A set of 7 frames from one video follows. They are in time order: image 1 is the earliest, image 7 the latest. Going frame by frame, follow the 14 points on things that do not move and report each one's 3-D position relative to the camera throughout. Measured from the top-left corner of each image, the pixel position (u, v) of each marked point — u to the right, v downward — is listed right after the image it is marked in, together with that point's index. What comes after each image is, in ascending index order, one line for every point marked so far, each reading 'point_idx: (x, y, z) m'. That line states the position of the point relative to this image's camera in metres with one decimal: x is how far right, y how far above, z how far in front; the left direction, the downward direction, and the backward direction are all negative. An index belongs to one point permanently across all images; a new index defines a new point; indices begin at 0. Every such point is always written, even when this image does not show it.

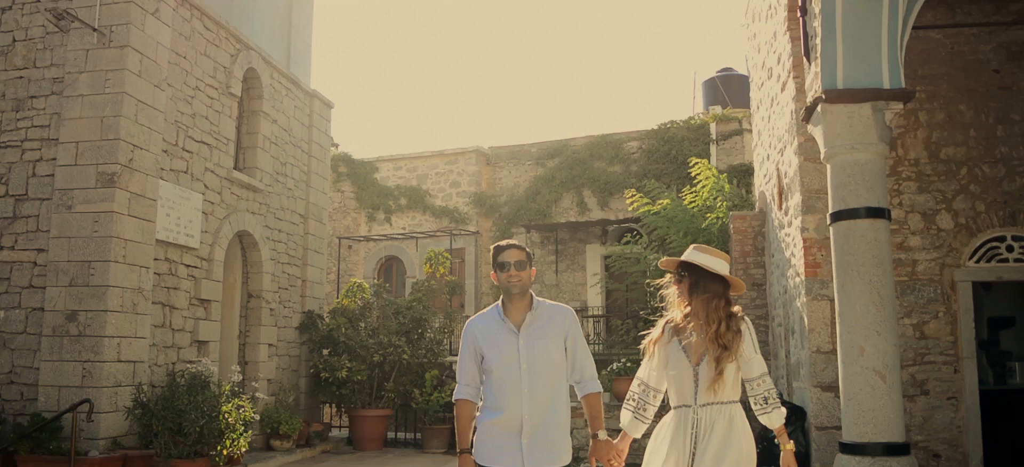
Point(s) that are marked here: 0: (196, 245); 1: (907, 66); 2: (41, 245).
0: (-3.0, -0.1, +7.2) m
1: (+3.5, +1.5, +6.8) m
2: (-3.9, -0.1, +6.3) m
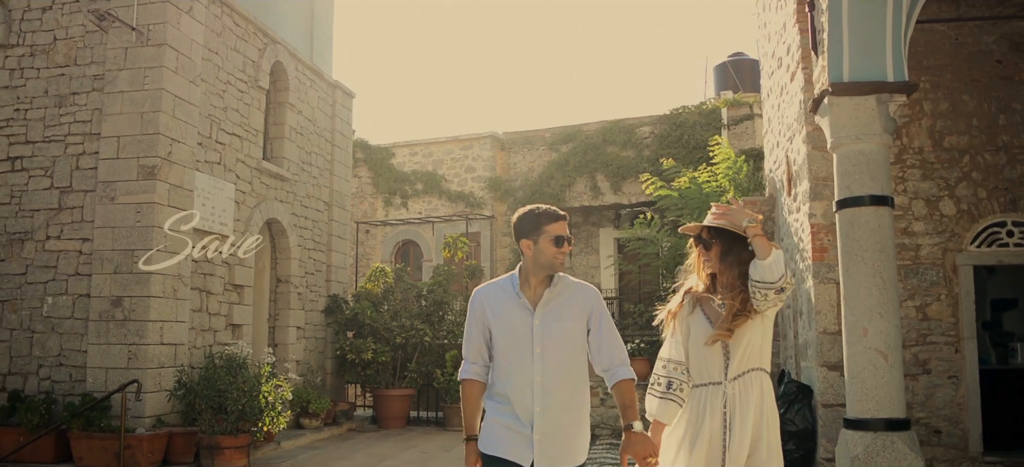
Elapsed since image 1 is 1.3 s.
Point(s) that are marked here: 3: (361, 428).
0: (-2.8, 0.0, +7.6) m
1: (+3.7, +1.6, +7.0) m
2: (-3.7, 0.0, +6.7) m
3: (-1.8, -2.4, +9.3) m
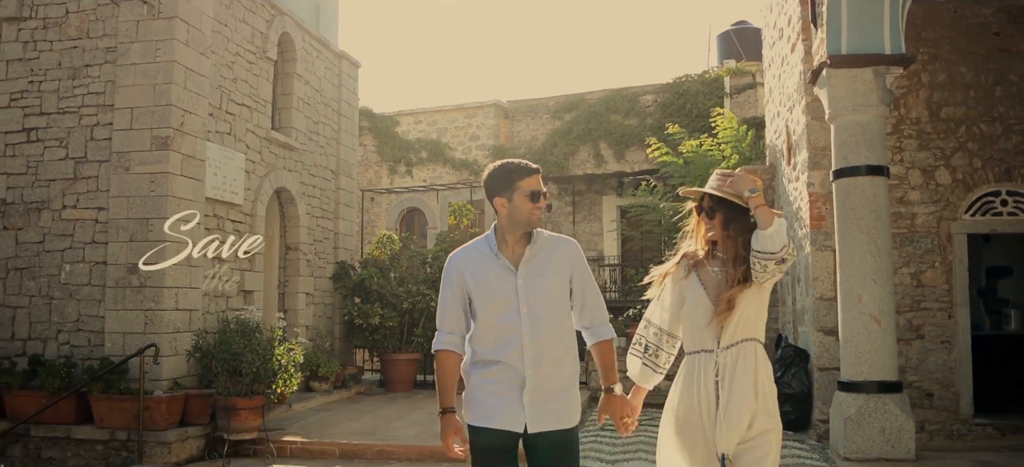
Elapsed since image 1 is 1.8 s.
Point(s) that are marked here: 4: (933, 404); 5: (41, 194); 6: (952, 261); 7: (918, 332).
0: (-2.7, +0.3, +7.7) m
1: (+3.7, +1.9, +7.1) m
2: (-3.7, +0.3, +6.9) m
3: (-1.8, -2.0, +9.6) m
4: (+3.8, -1.5, +6.9) m
5: (-4.3, +0.4, +7.1) m
6: (+4.0, -0.2, +6.9) m
7: (+3.7, -0.9, +6.9) m
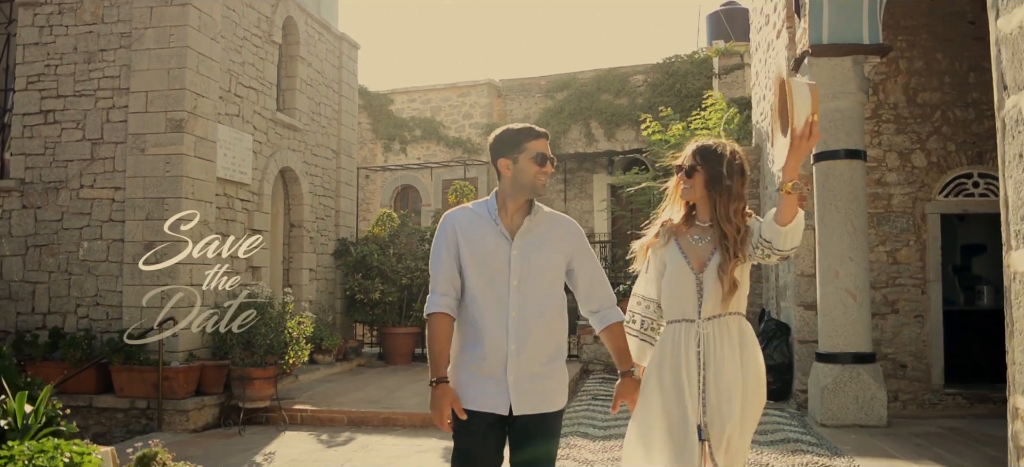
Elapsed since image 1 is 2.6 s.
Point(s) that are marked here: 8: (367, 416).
0: (-2.8, +0.6, +8.1) m
1: (+3.7, +2.1, +7.5) m
2: (-3.7, +0.5, +7.2) m
3: (-1.8, -1.7, +10.0) m
4: (+3.8, -1.4, +7.3) m
5: (-4.4, +0.6, +7.4) m
6: (+4.0, -0.1, +7.3) m
7: (+3.7, -0.7, +7.4) m
8: (-1.2, -1.6, +6.6) m
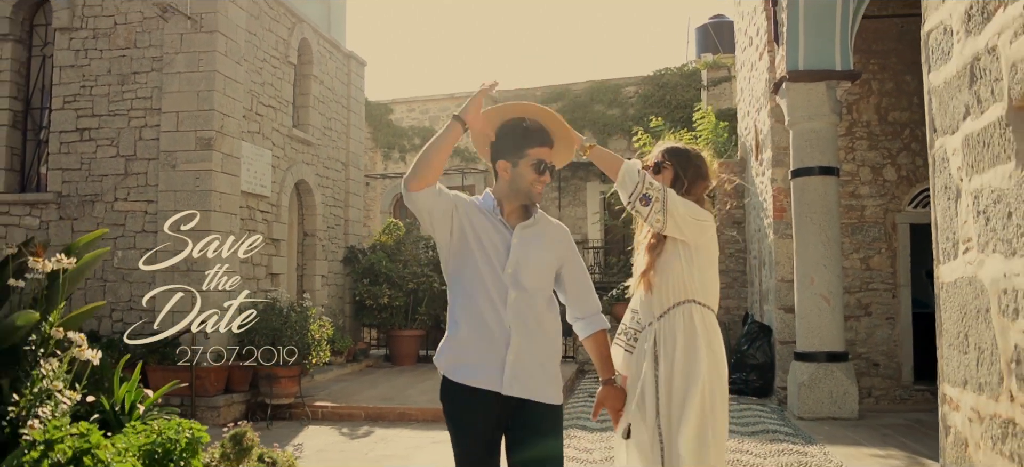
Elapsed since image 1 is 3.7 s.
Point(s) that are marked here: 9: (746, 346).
0: (-2.7, +0.4, +8.6) m
1: (+3.7, +2.0, +8.1) m
2: (-3.7, +0.4, +7.8) m
3: (-1.8, -1.8, +10.6) m
4: (+3.8, -1.4, +8.0) m
5: (-4.3, +0.5, +7.9) m
6: (+4.0, -0.2, +8.0) m
7: (+3.7, -0.8, +8.0) m
8: (-1.2, -1.7, +7.2) m
9: (+2.4, -1.2, +8.0) m
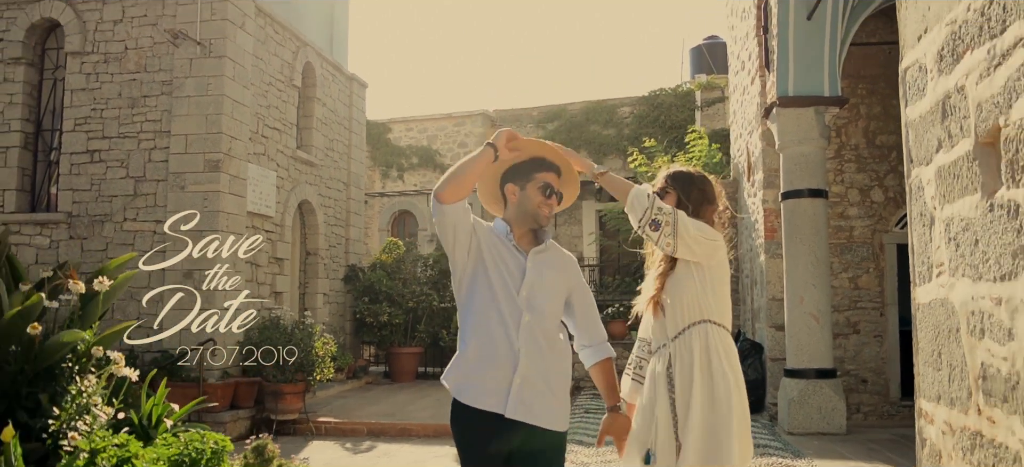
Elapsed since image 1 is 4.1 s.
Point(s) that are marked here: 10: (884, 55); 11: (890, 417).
0: (-2.8, +0.2, +8.9) m
1: (+3.7, +1.8, +8.4) m
2: (-3.7, +0.2, +8.0) m
3: (-1.9, -2.1, +10.7) m
4: (+3.8, -1.7, +8.2) m
5: (-4.3, +0.3, +8.2) m
6: (+4.0, -0.4, +8.2) m
7: (+3.7, -1.0, +8.2) m
8: (-1.2, -1.9, +7.4) m
9: (+2.4, -1.4, +8.3) m
10: (+4.1, +1.9, +8.4) m
11: (+4.0, -2.0, +8.2) m
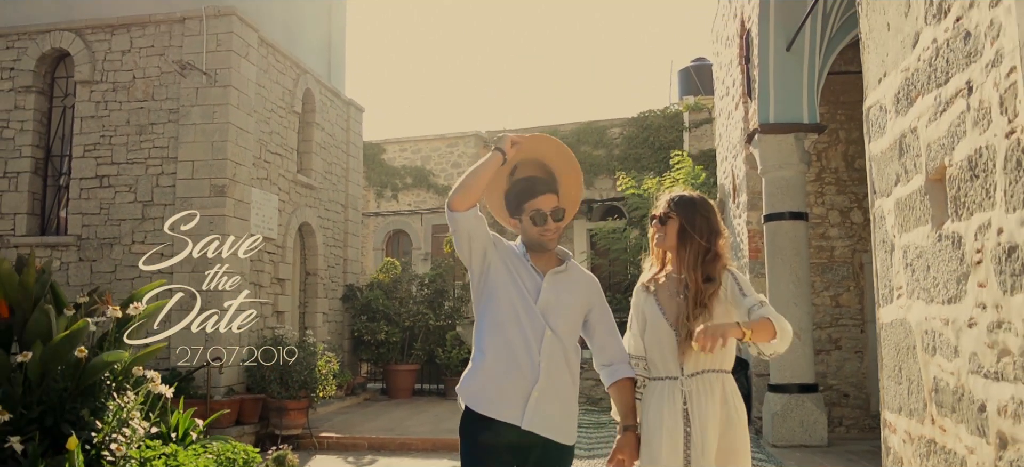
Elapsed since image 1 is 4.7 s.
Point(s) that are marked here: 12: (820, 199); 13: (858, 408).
0: (-2.8, 0.0, +9.2) m
1: (+3.6, +1.6, +8.9) m
2: (-3.8, -0.1, +8.3) m
3: (-2.0, -2.4, +11.0) m
4: (+3.7, -1.9, +8.5) m
5: (-4.4, 0.0, +8.4) m
6: (+3.9, -0.6, +8.6) m
7: (+3.6, -1.2, +8.6) m
8: (-1.3, -2.1, +7.6) m
9: (+2.4, -1.6, +8.6) m
10: (+4.0, +1.7, +8.8) m
11: (+4.0, -2.2, +8.5) m
12: (+3.5, +0.4, +8.8) m
13: (+3.8, -1.9, +8.5) m
